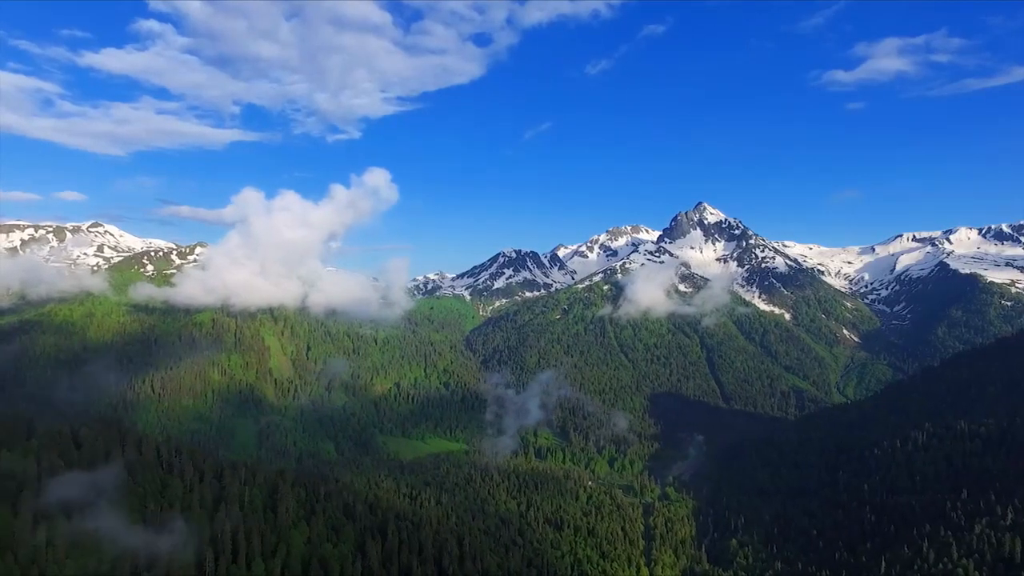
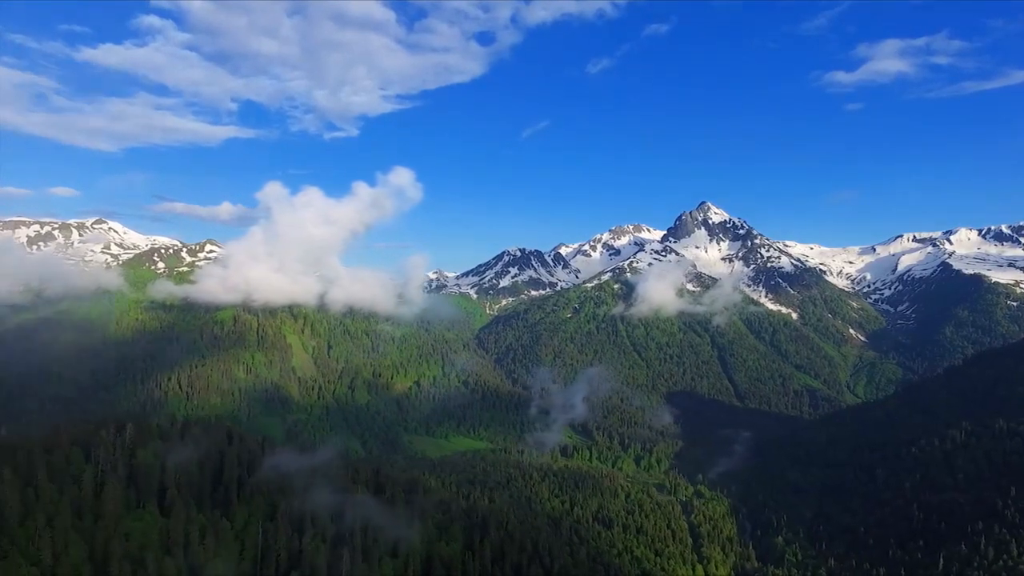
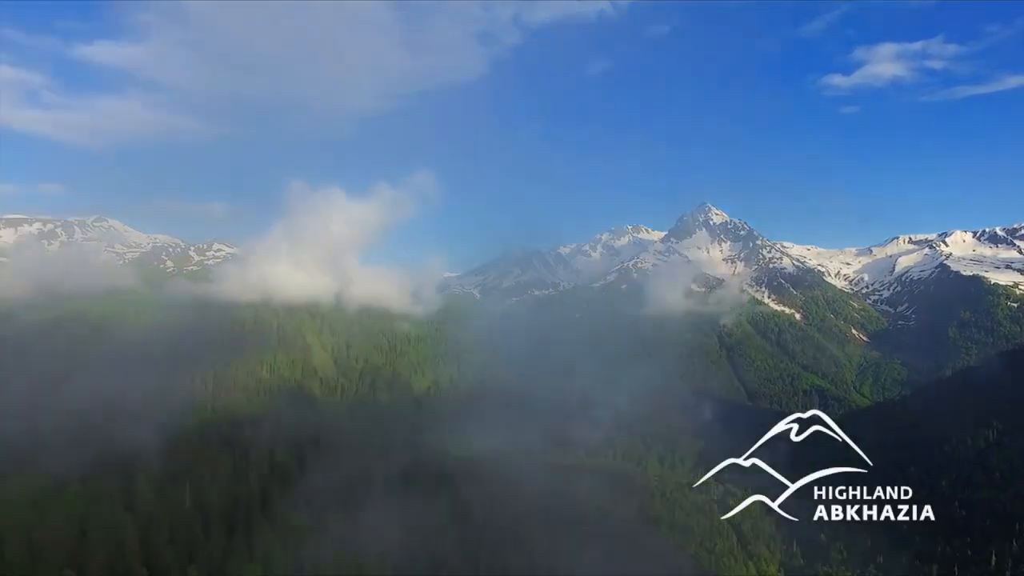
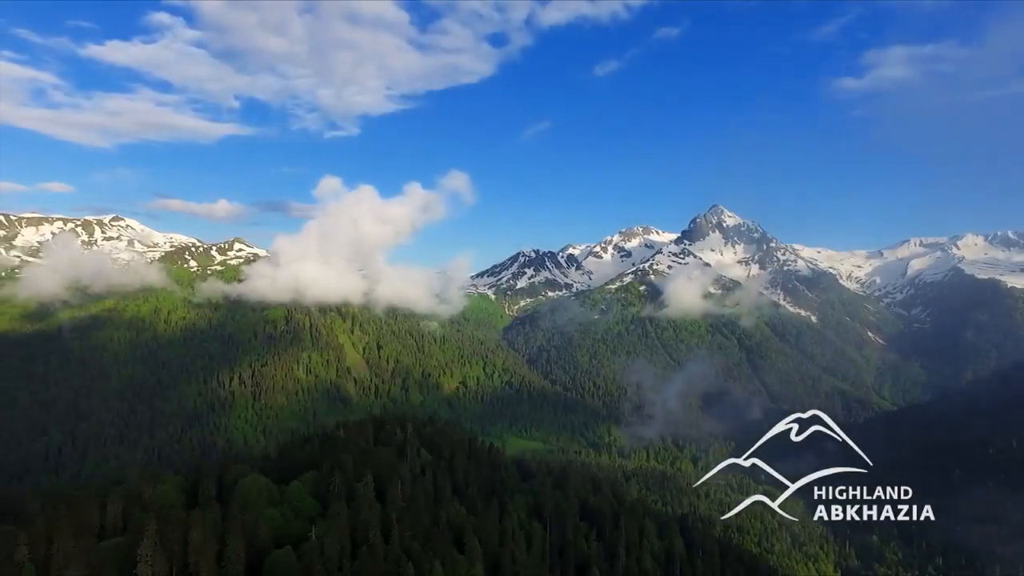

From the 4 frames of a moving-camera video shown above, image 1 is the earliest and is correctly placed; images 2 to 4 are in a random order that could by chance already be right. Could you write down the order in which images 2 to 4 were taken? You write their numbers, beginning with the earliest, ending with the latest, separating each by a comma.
2, 3, 4
